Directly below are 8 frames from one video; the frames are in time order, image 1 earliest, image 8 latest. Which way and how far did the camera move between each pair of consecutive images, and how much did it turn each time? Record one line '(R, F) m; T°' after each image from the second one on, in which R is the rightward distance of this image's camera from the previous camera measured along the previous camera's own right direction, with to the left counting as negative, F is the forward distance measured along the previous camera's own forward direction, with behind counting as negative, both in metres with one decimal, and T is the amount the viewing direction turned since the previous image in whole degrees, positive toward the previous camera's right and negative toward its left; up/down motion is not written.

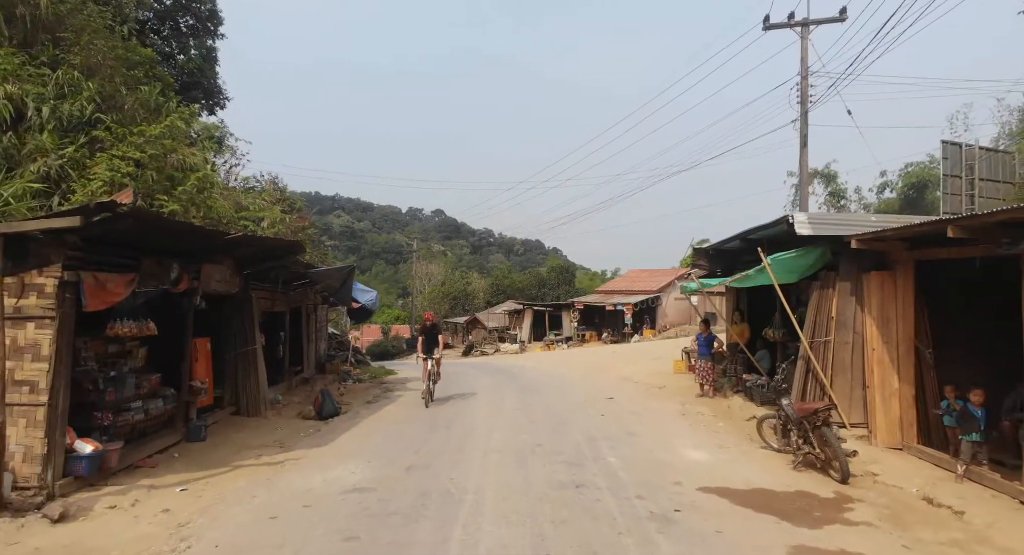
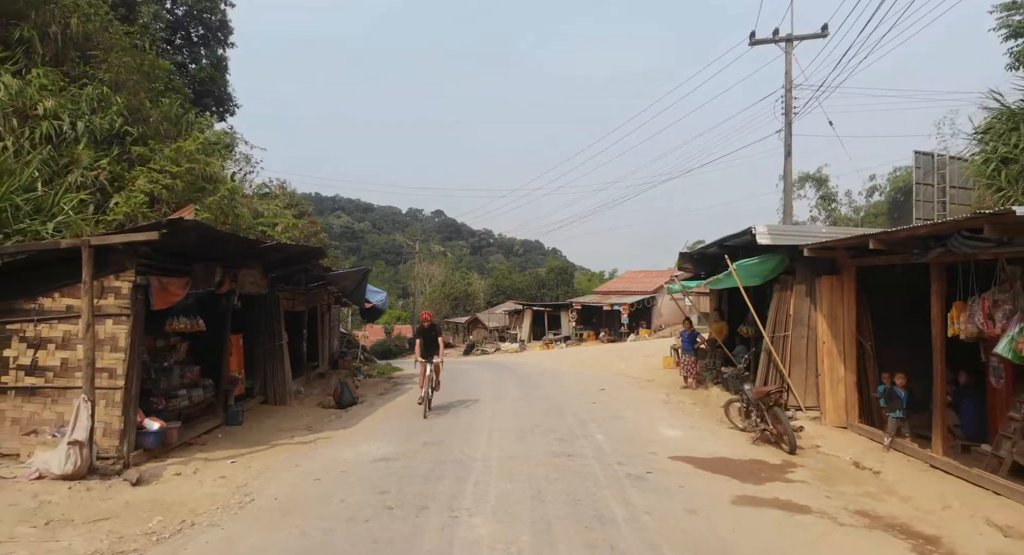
(0.0, -1.2) m; 0°
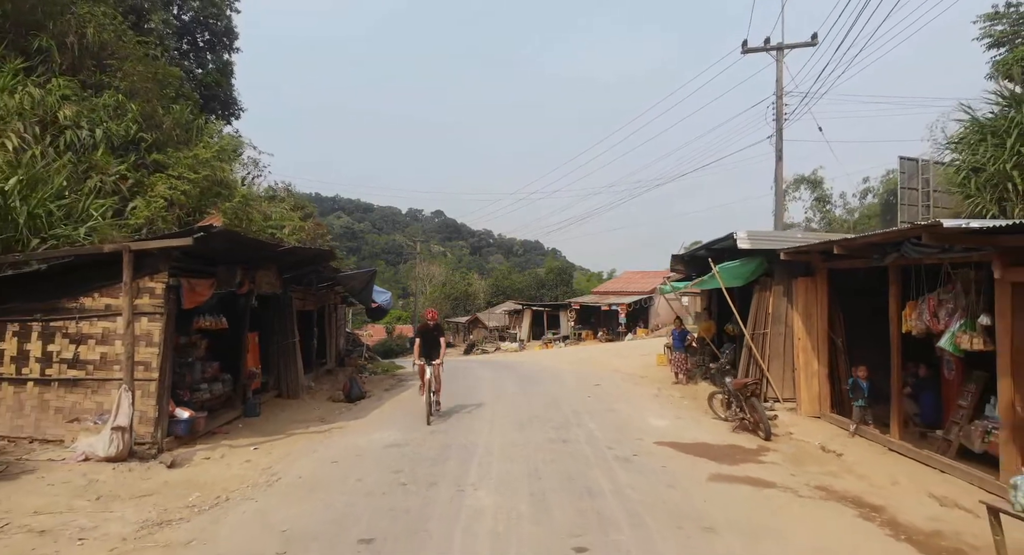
(0.0, -0.7) m; 0°
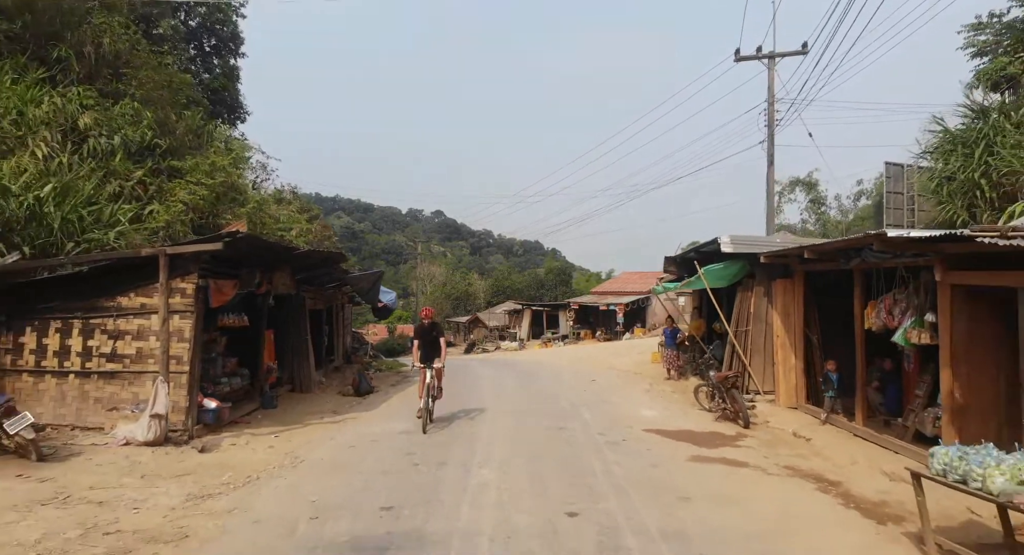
(0.0, -0.8) m; 0°
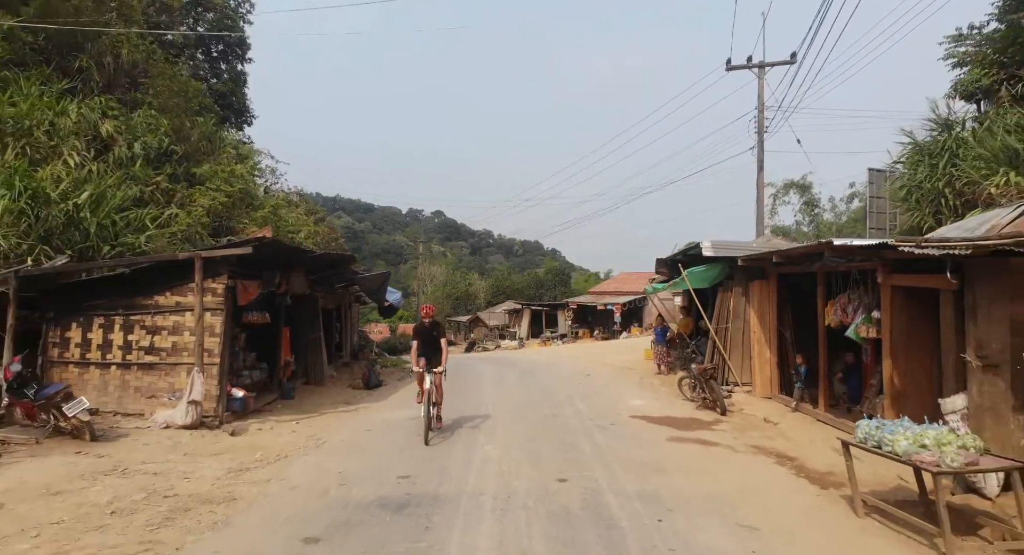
(0.0, -1.0) m; 0°
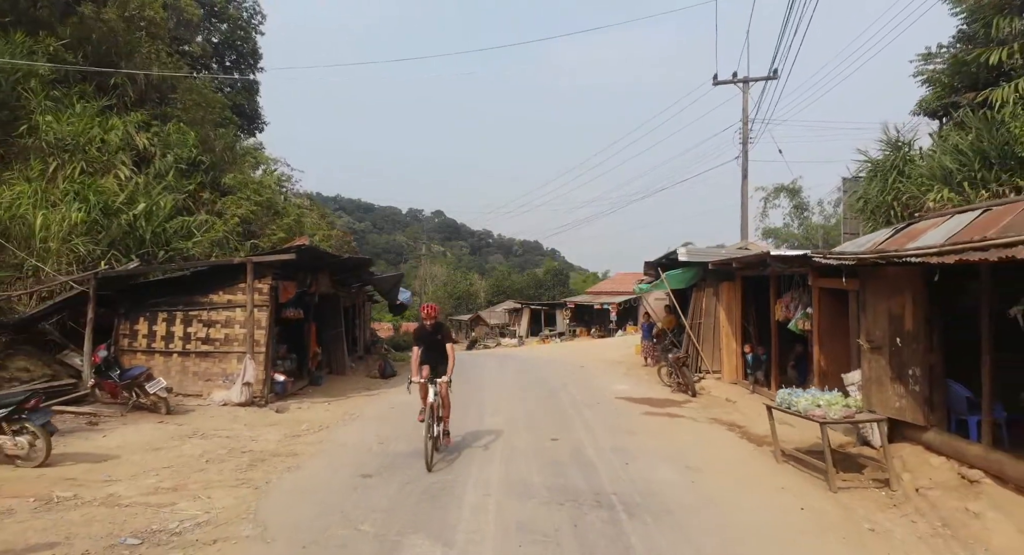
(0.0, -1.8) m; 0°
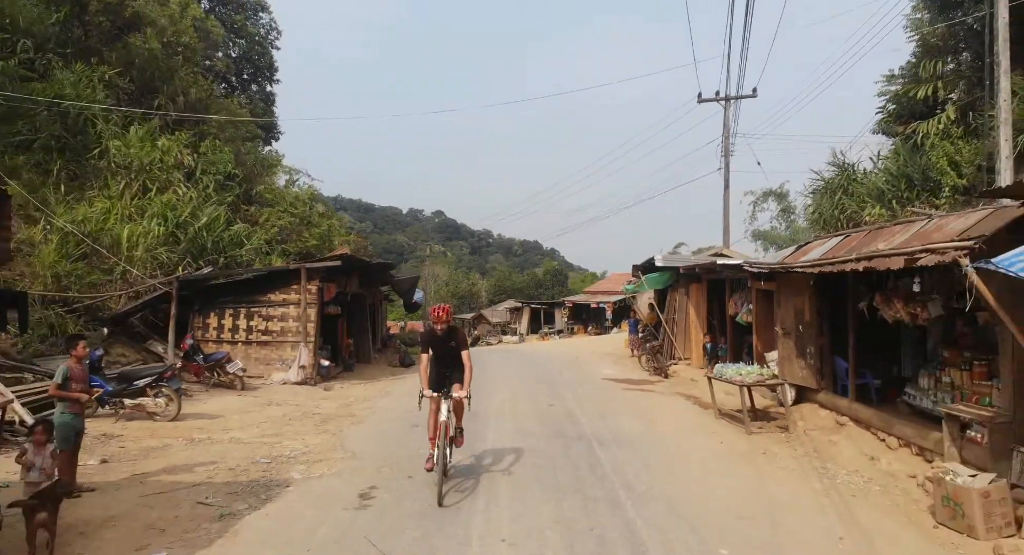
(-0.1, -2.6) m; 0°
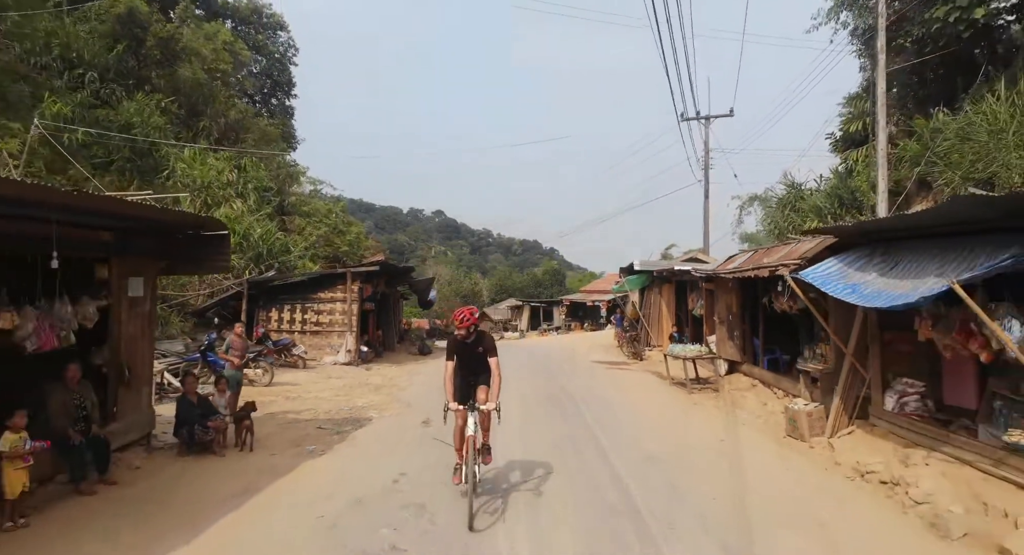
(-0.1, -3.5) m; 0°
